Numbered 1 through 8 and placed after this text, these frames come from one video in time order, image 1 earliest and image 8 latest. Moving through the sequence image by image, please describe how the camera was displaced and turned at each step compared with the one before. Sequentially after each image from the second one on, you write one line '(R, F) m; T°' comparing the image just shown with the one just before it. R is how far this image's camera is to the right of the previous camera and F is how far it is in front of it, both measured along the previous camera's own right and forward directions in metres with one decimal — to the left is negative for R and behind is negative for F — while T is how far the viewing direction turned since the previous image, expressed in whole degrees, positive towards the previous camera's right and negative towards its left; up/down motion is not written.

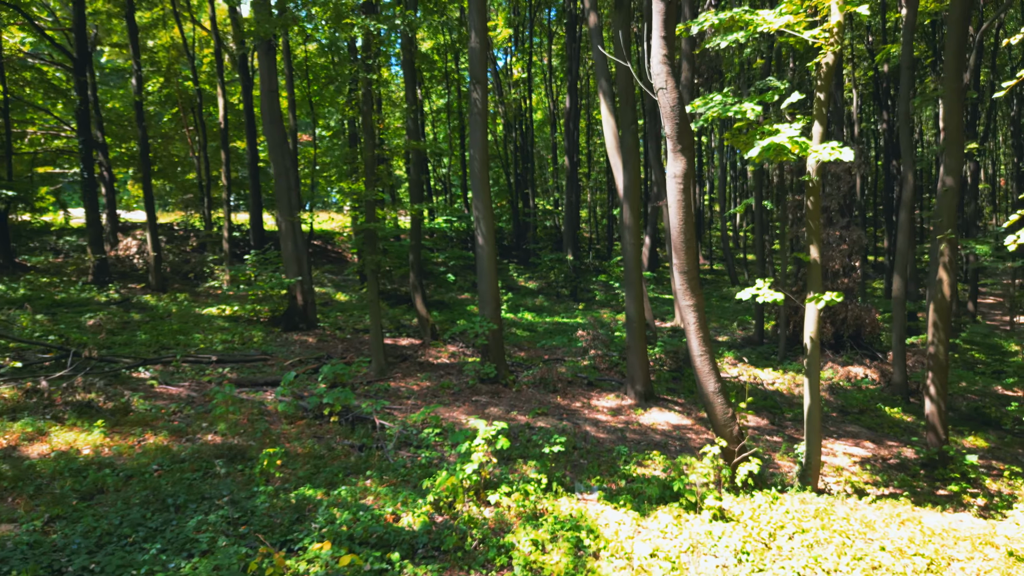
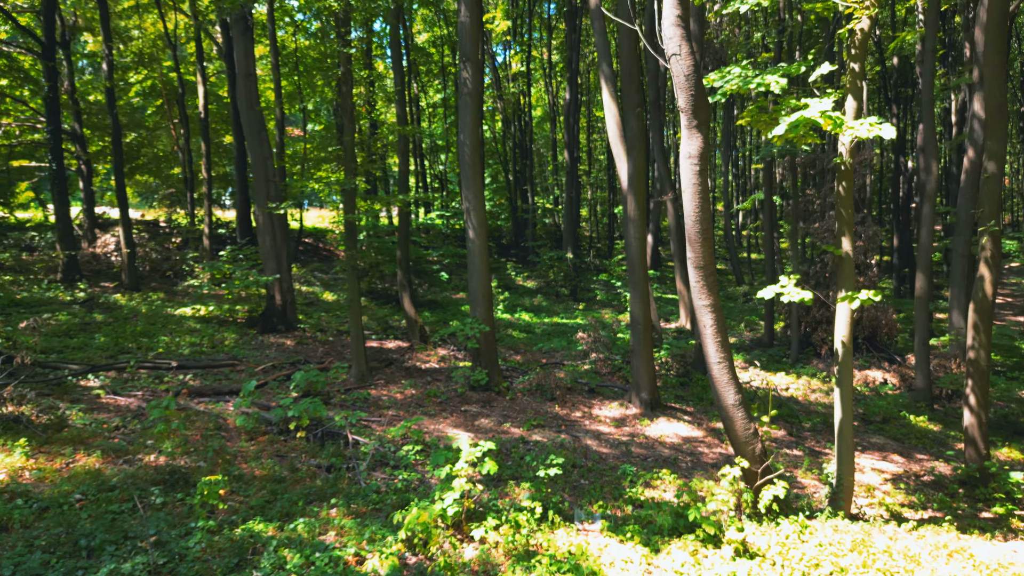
(+0.1, +0.9) m; 0°
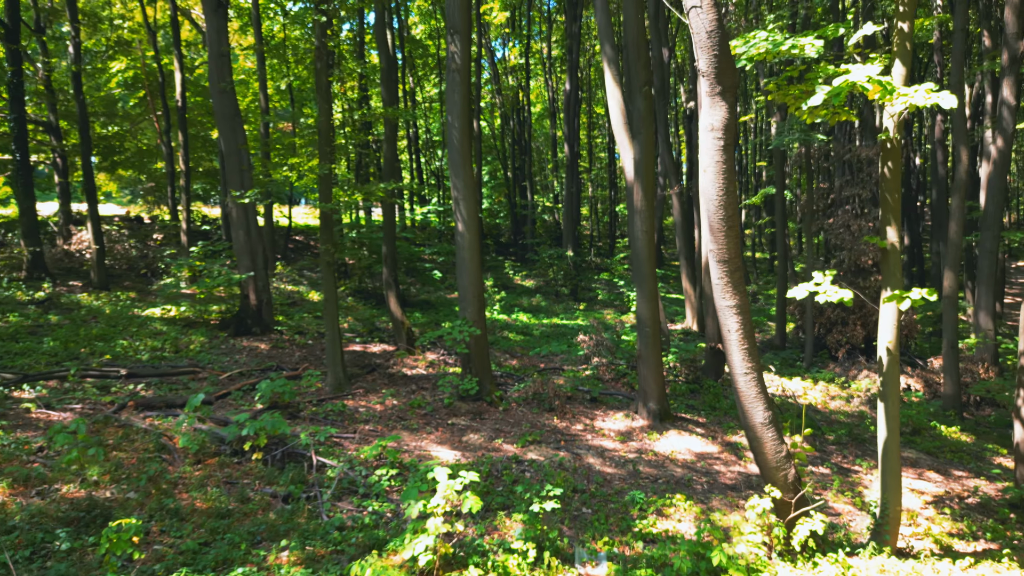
(+0.1, +0.9) m; 0°
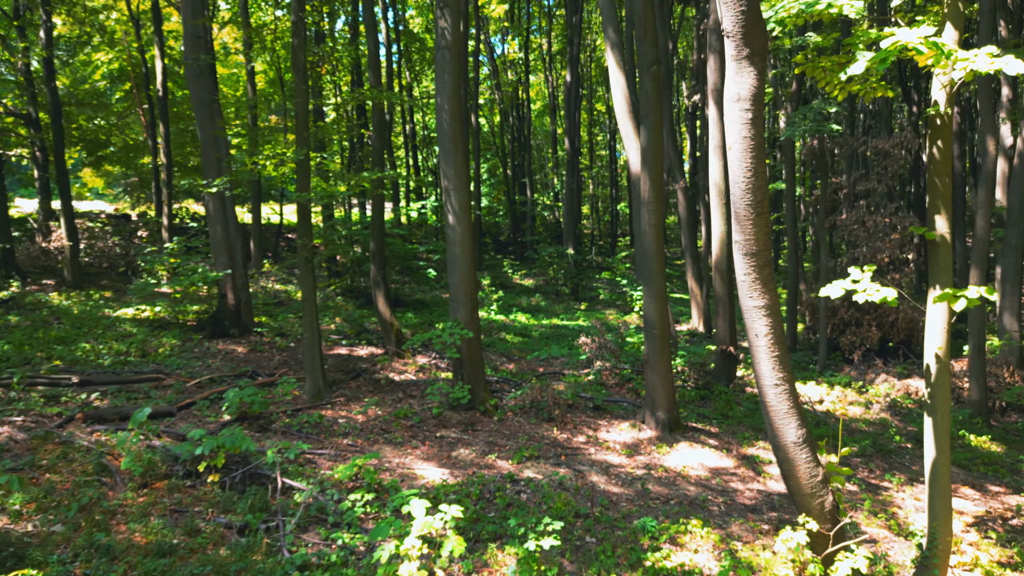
(+0.1, +0.7) m; 0°
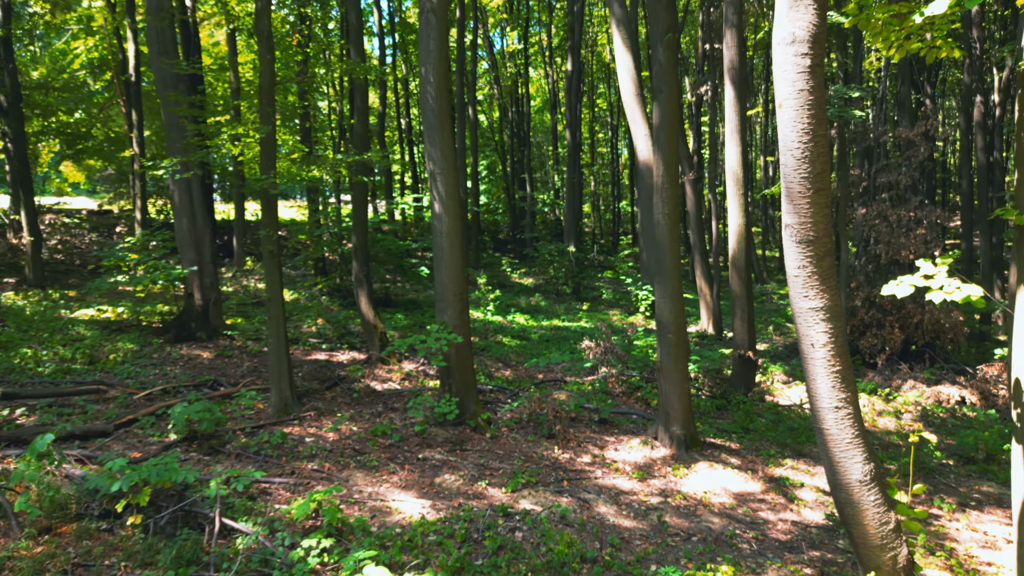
(+0.1, +0.9) m; 0°
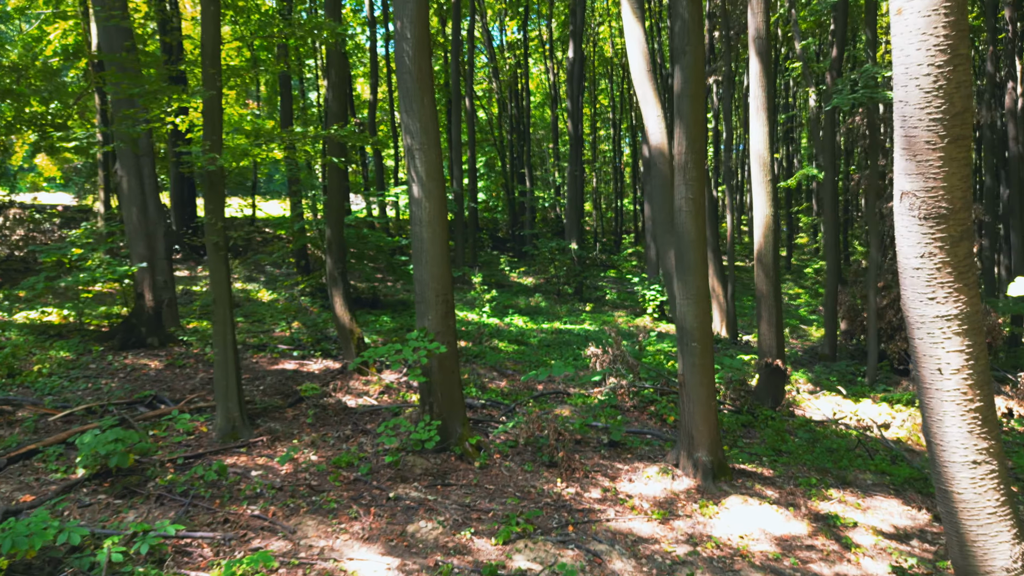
(+0.1, +1.1) m; 0°
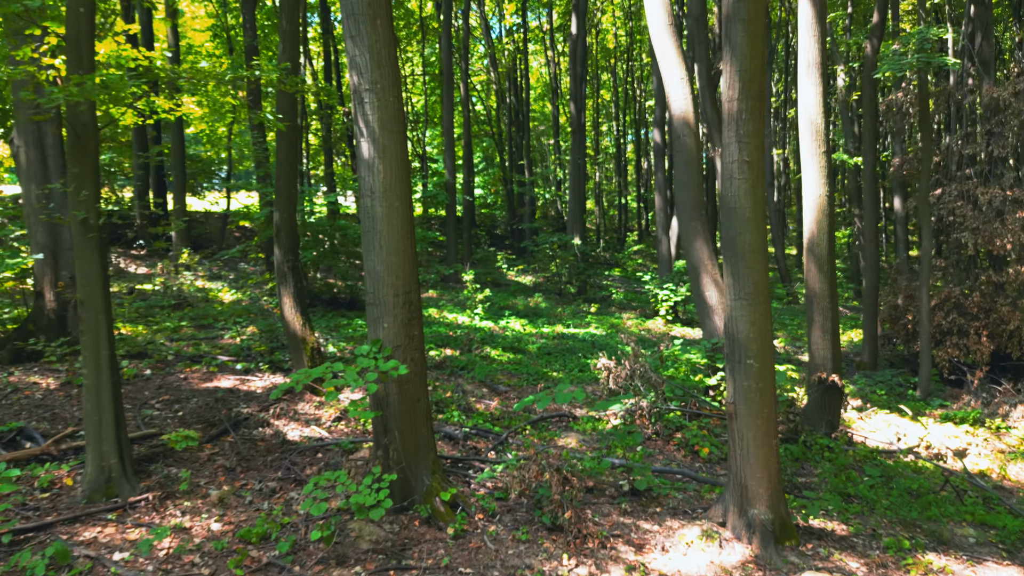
(+0.1, +1.6) m; 0°
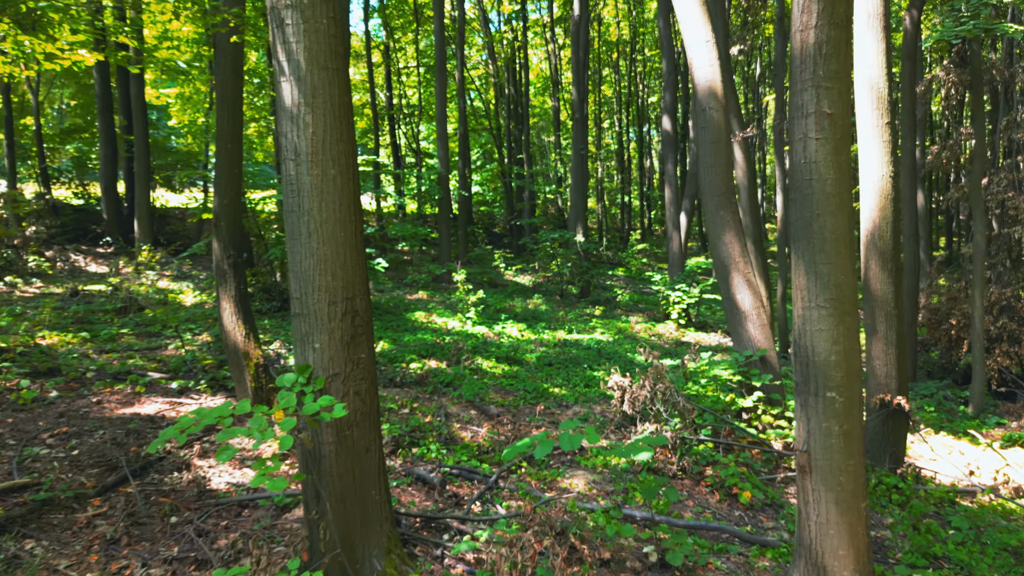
(+0.1, +1.2) m; 0°
